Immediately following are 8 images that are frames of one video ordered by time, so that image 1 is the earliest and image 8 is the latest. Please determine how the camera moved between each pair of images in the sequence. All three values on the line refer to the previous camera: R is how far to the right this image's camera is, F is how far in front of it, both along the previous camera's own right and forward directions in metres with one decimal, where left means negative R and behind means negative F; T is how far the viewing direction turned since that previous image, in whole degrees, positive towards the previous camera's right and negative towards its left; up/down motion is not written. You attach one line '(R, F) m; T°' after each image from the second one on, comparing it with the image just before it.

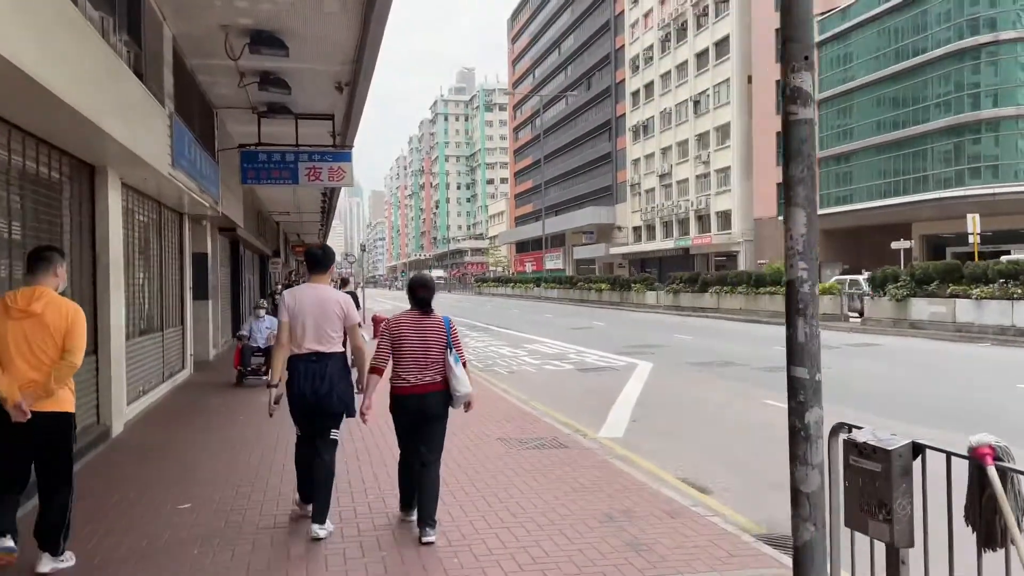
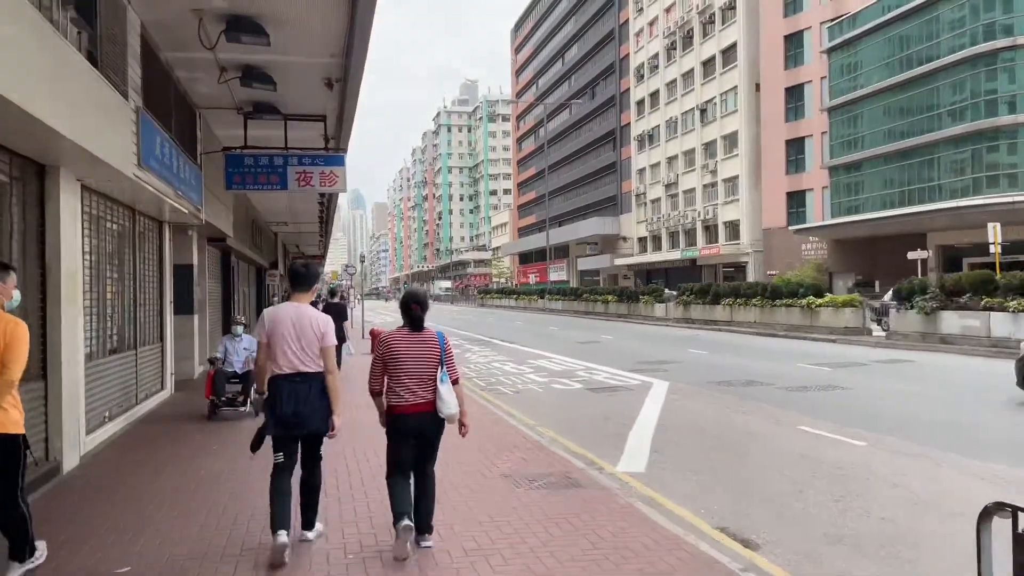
(0.0, +0.9) m; 0°
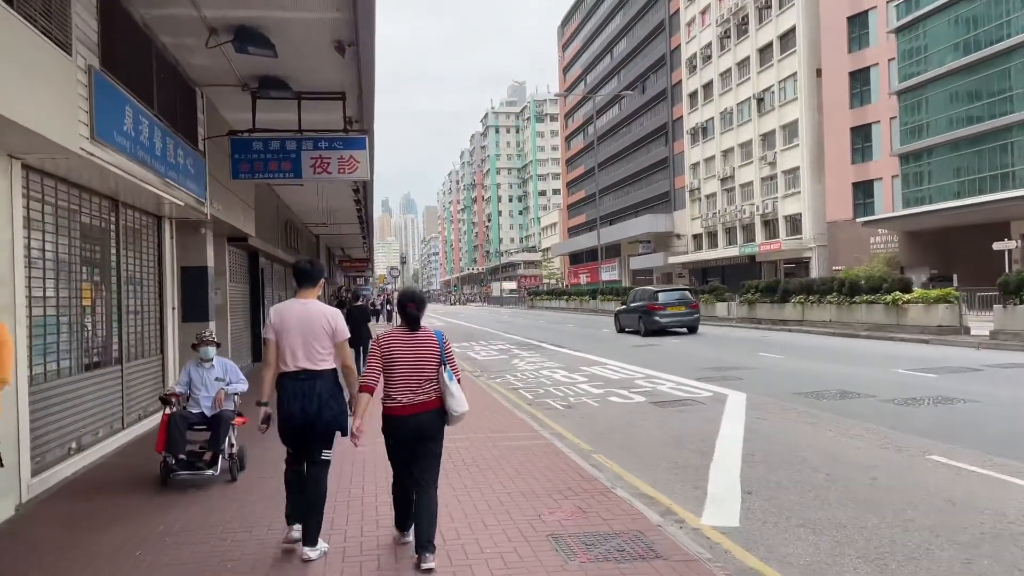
(0.0, +1.7) m; -4°
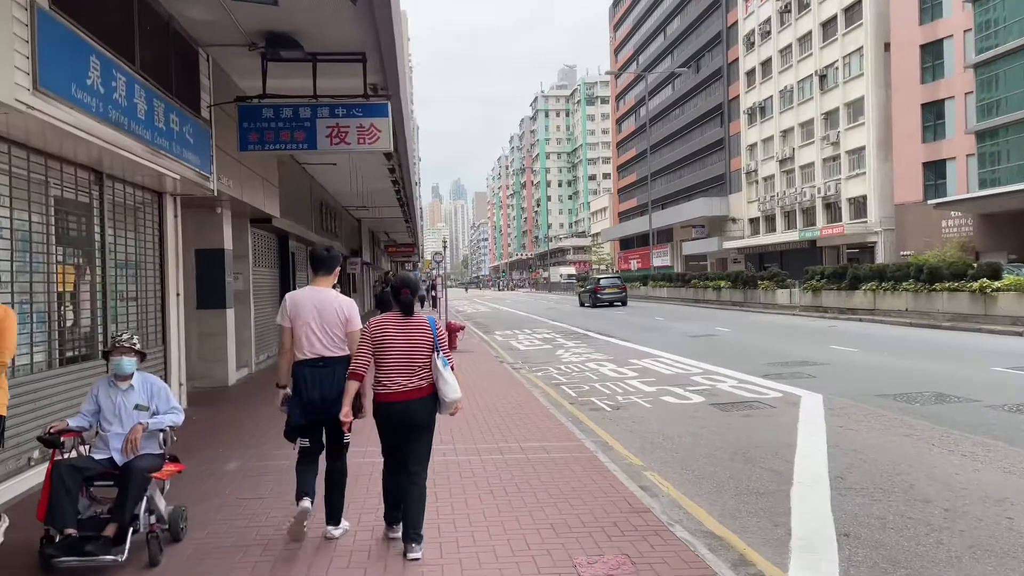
(+0.1, +1.2) m; -4°
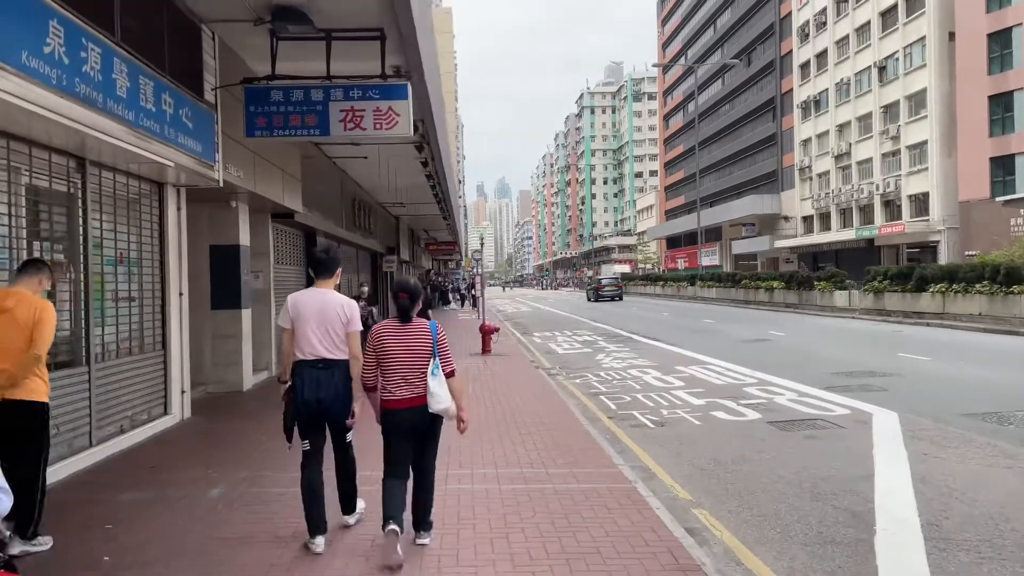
(+0.1, +1.0) m; -3°
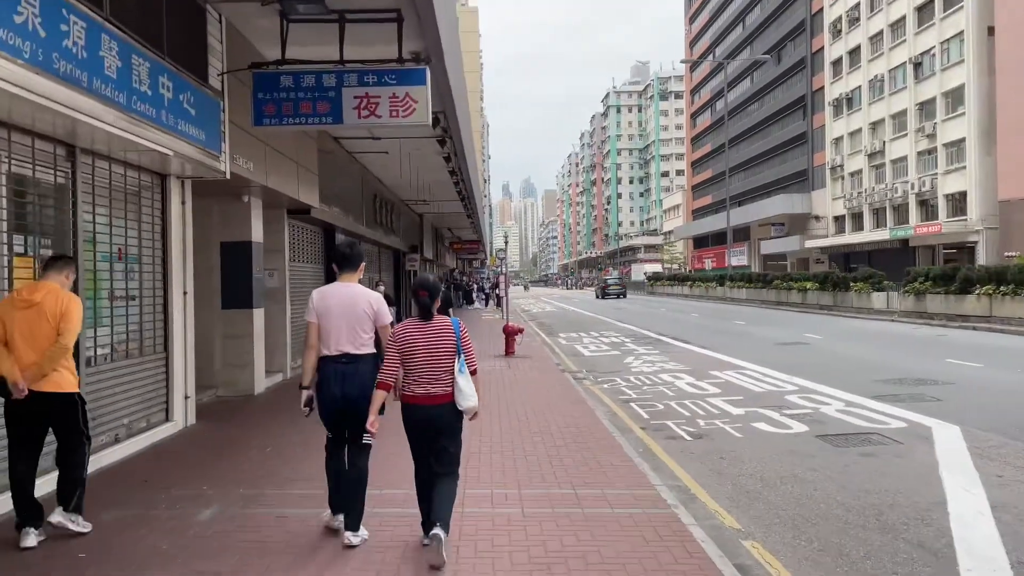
(0.0, +0.6) m; -2°
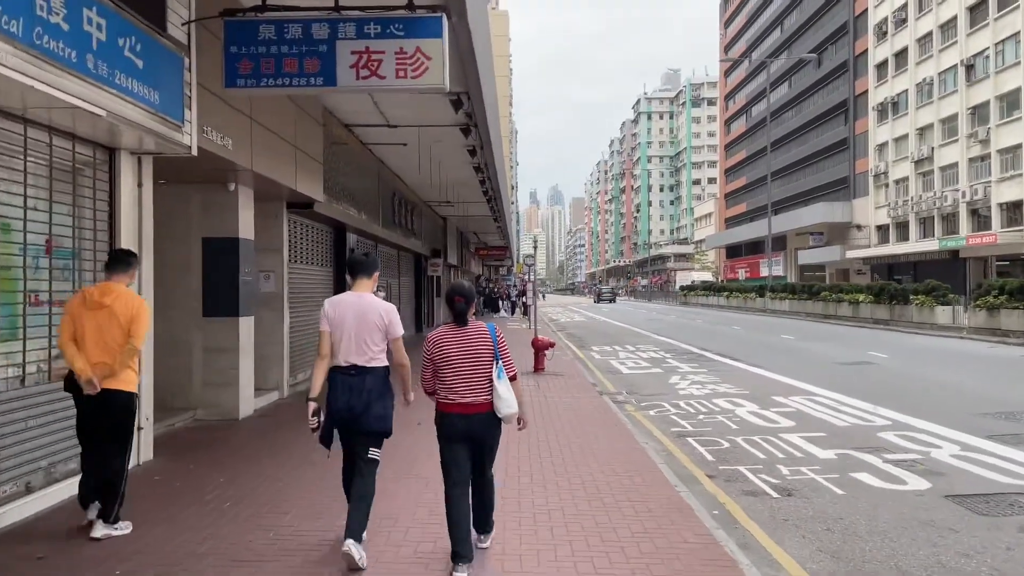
(-0.1, +1.7) m; -2°
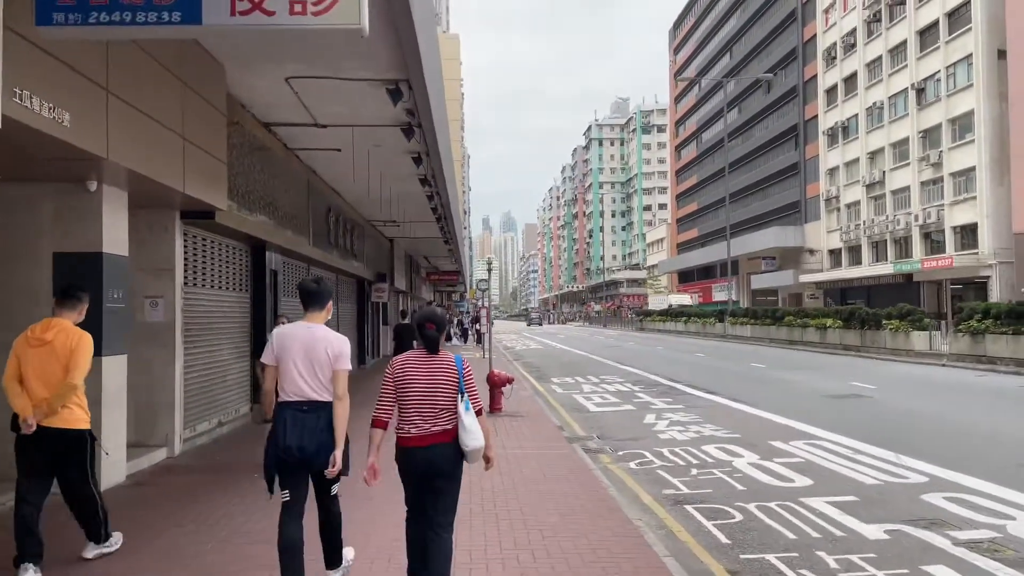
(0.0, +1.9) m; +4°
